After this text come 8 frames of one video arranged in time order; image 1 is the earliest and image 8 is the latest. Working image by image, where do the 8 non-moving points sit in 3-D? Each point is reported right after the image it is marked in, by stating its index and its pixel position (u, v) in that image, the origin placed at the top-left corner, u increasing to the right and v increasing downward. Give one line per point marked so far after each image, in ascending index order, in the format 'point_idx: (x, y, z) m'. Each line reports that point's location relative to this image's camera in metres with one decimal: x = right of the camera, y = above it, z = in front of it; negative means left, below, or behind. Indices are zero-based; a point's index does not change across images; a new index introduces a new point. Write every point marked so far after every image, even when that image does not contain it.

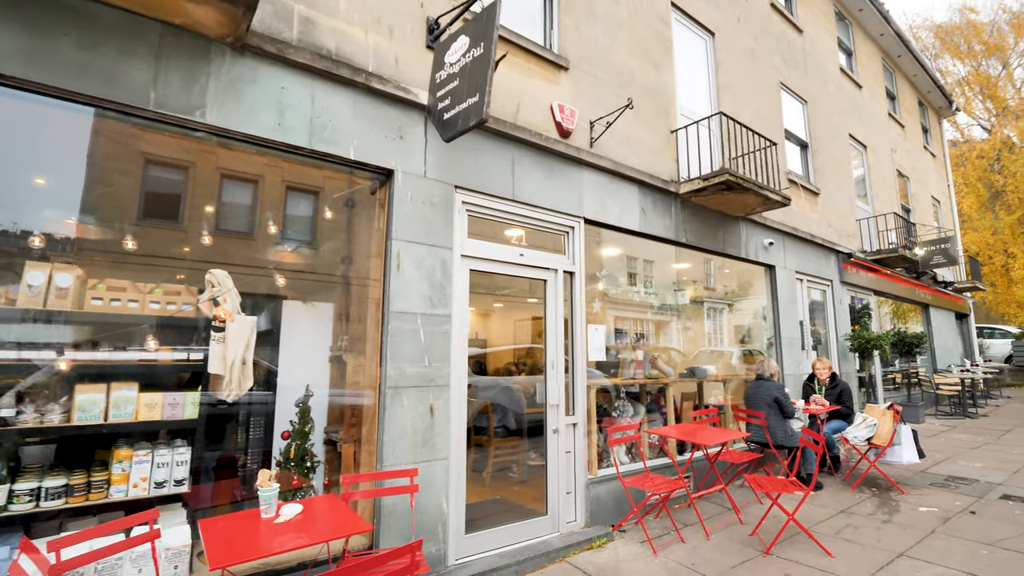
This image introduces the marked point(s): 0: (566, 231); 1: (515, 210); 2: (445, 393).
0: (+0.5, +0.6, +4.9) m
1: (0.0, +0.7, +4.5) m
2: (-0.5, -0.8, +3.8) m
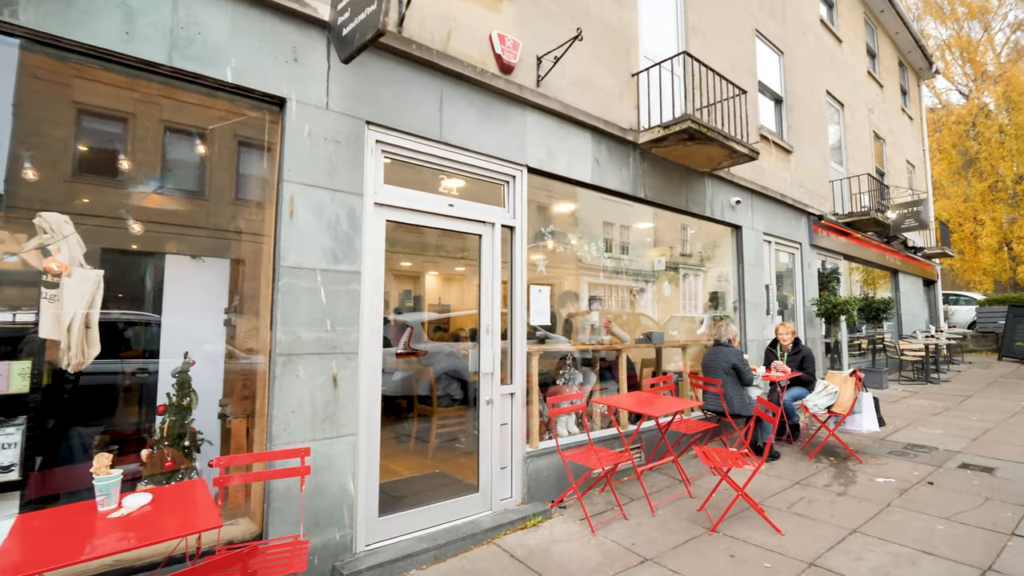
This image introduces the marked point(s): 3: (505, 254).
0: (0.0, +0.9, +4.4) m
1: (-0.5, +1.1, +3.9) m
2: (-1.1, -0.5, +3.3) m
3: (-0.1, +0.3, +4.3) m
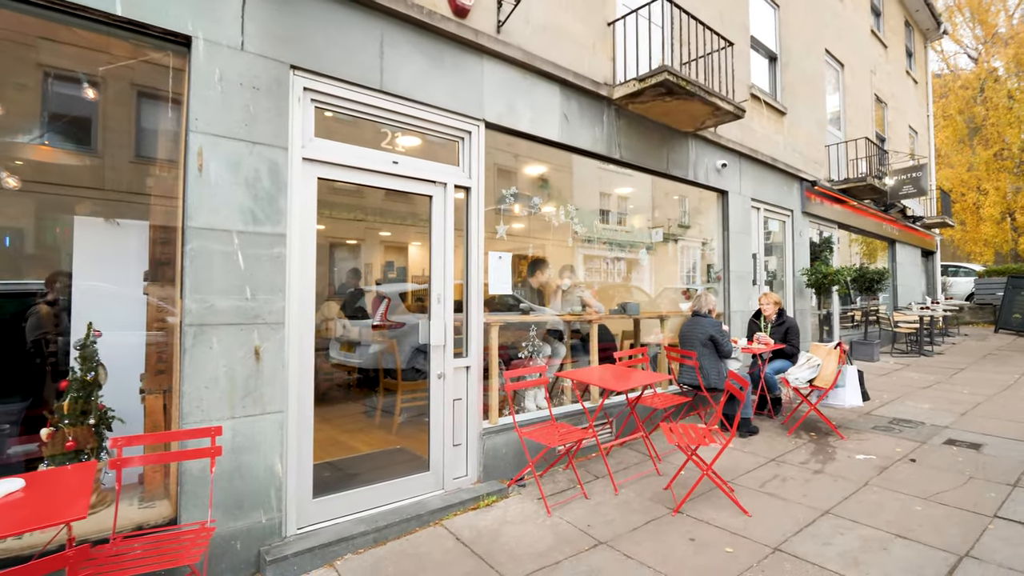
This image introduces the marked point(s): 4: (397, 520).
0: (-0.4, +1.2, +4.0) m
1: (-0.9, +1.3, +3.5) m
2: (-1.4, -0.3, +3.0) m
3: (-0.4, +0.6, +4.0) m
4: (-0.8, -1.5, +3.3) m
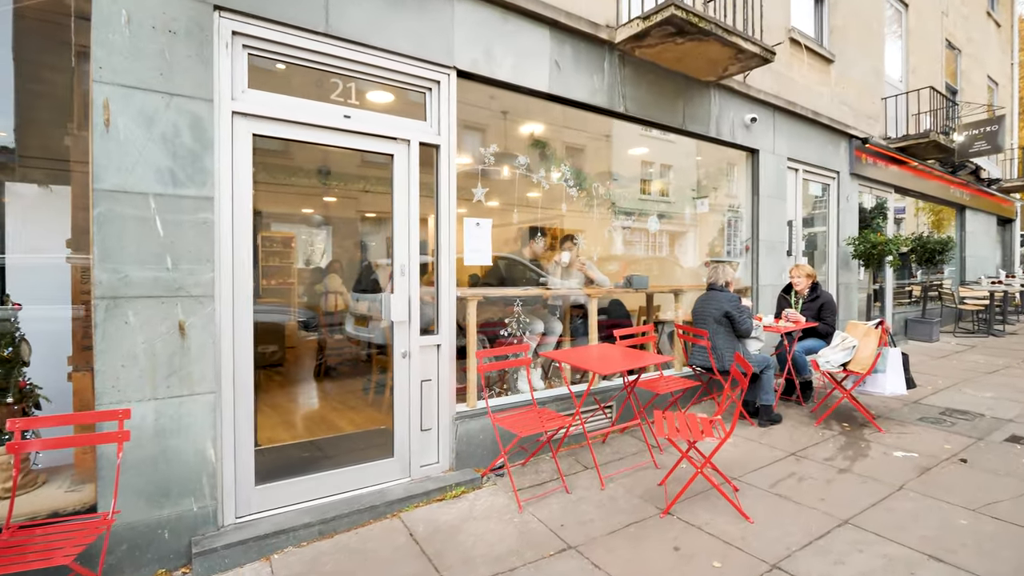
0: (-0.6, +1.4, +3.5) m
1: (-1.1, +1.5, +3.1) m
2: (-1.7, -0.1, +2.8) m
3: (-0.6, +0.8, +3.6) m
4: (-1.0, -1.3, +3.0) m
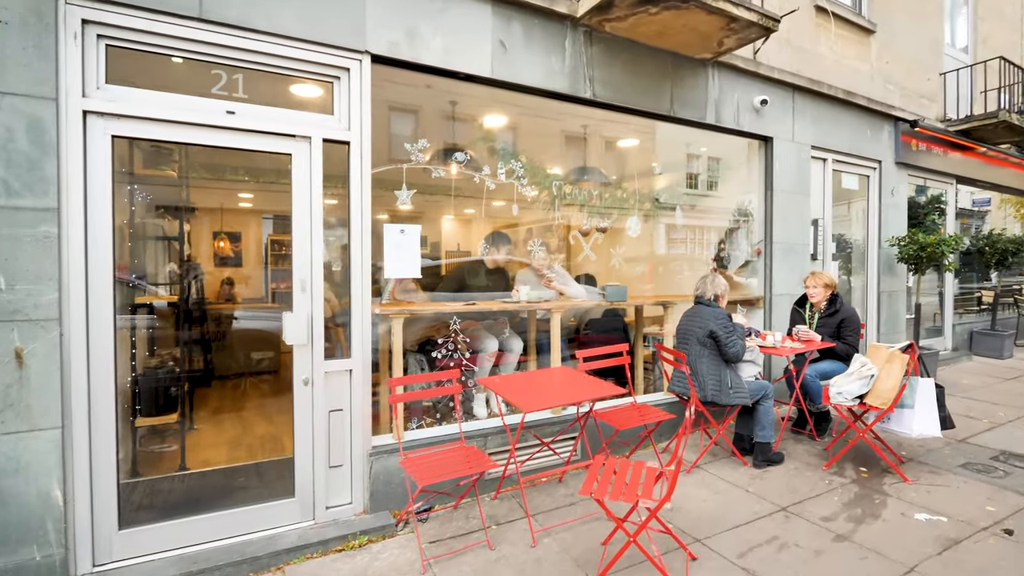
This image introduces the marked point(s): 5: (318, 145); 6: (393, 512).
0: (-1.1, +1.3, +3.1) m
1: (-1.6, +1.4, +2.8) m
2: (-2.2, -0.2, +2.4) m
3: (-1.1, +0.7, +3.1) m
4: (-1.5, -1.5, +2.7) m
5: (-1.2, +0.9, +3.0) m
6: (-0.8, -1.4, +3.2) m
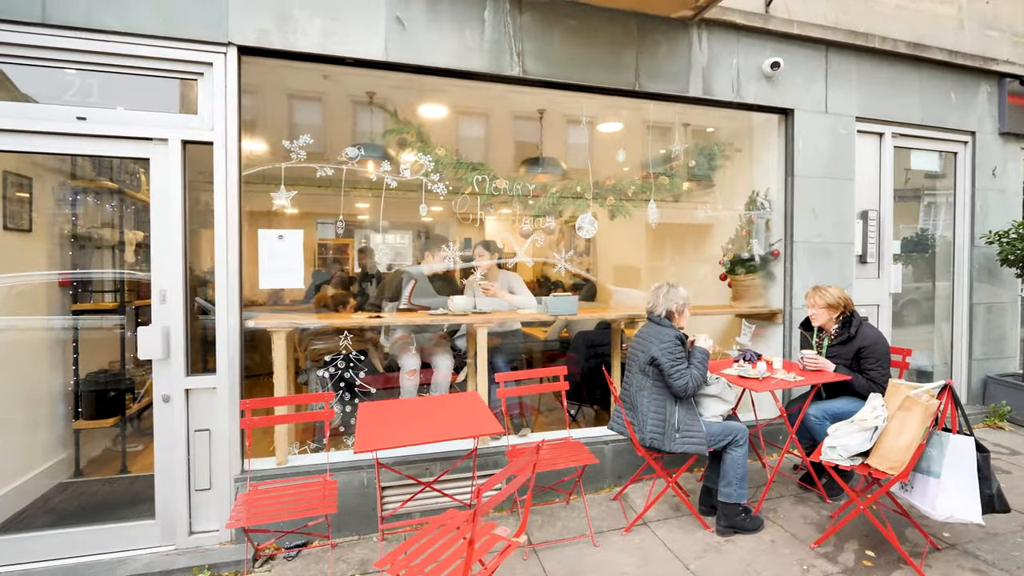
0: (-1.8, +1.2, +2.9) m
1: (-2.4, +1.3, +2.7) m
2: (-3.1, -0.3, +2.5) m
3: (-1.8, +0.6, +2.9) m
4: (-2.3, -1.5, +2.6) m
5: (-1.9, +0.8, +2.8) m
6: (-1.5, -1.5, +2.9) m
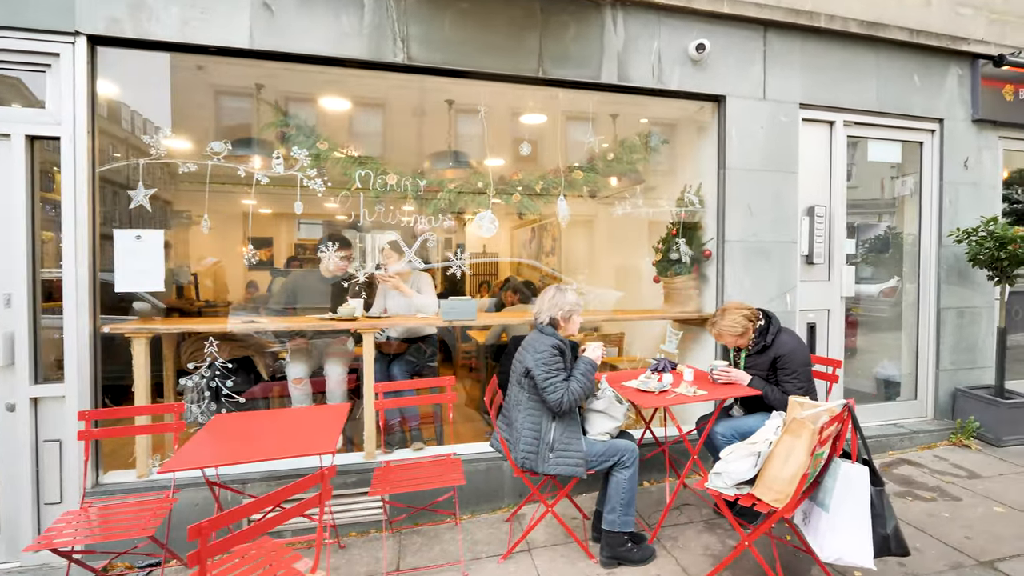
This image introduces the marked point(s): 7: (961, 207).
0: (-2.5, +1.2, +2.7) m
1: (-3.1, +1.3, +2.5) m
2: (-3.8, -0.3, +2.4) m
3: (-2.5, +0.6, +2.8) m
4: (-3.1, -1.5, +2.4) m
5: (-2.6, +0.8, +2.7) m
6: (-2.2, -1.5, +2.8) m
7: (+3.7, +0.7, +4.2) m
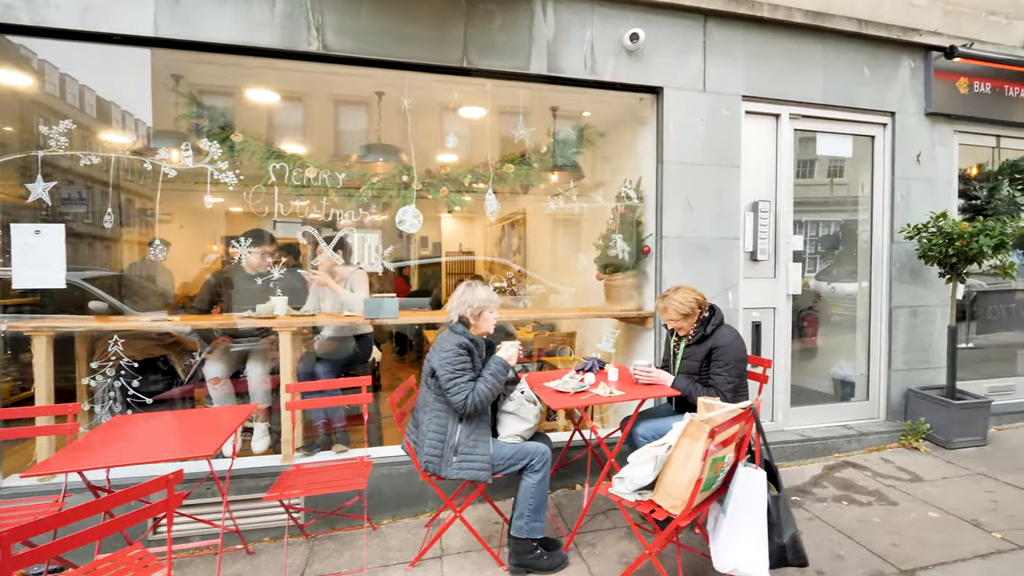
0: (-3.0, +1.2, +2.6) m
1: (-3.6, +1.3, +2.5) m
2: (-4.3, -0.3, +2.3) m
3: (-3.0, +0.6, +2.7) m
4: (-3.6, -1.5, +2.3) m
5: (-3.1, +0.8, +2.6) m
6: (-2.7, -1.5, +2.7) m
7: (+3.3, +0.7, +4.1) m
